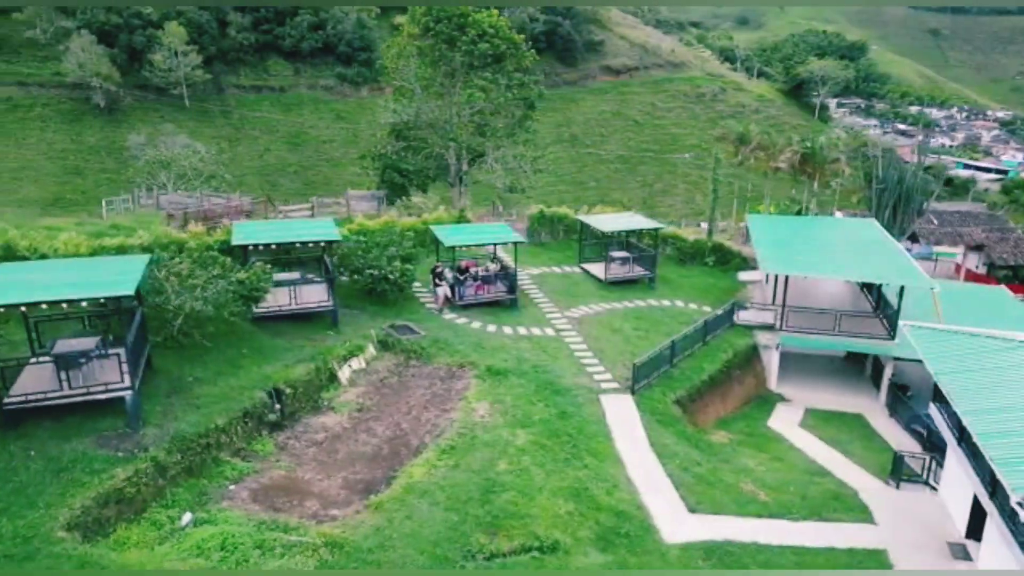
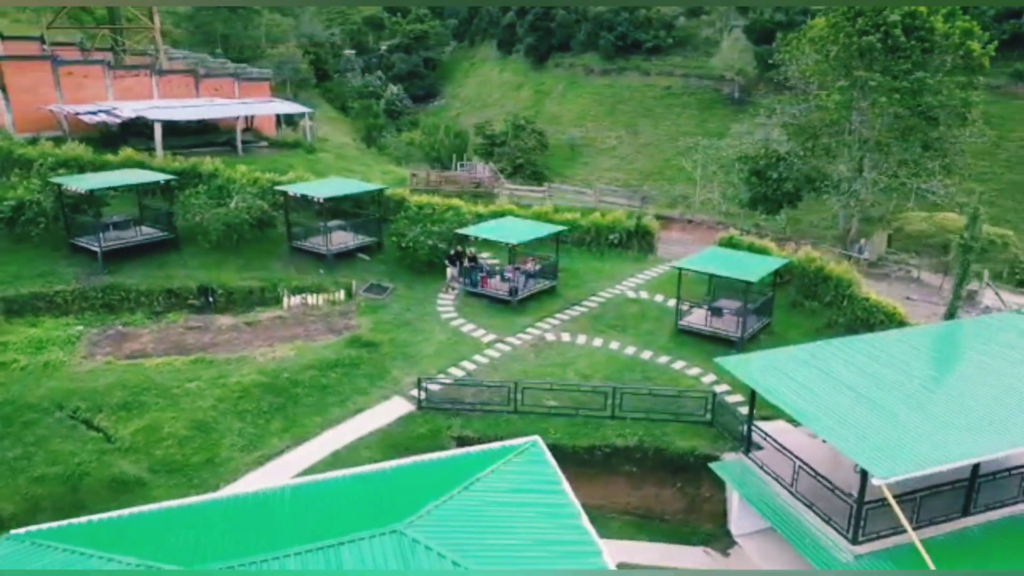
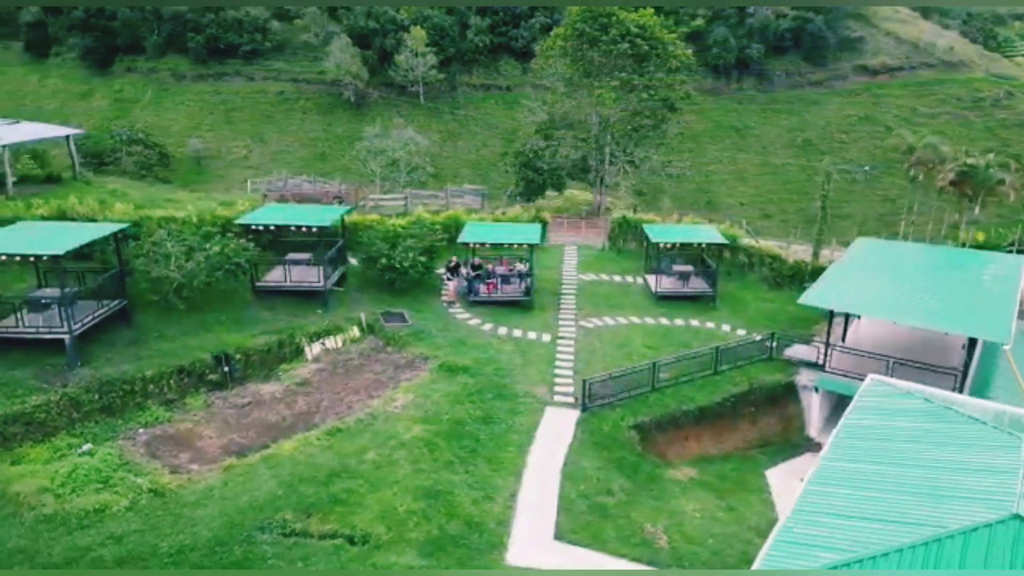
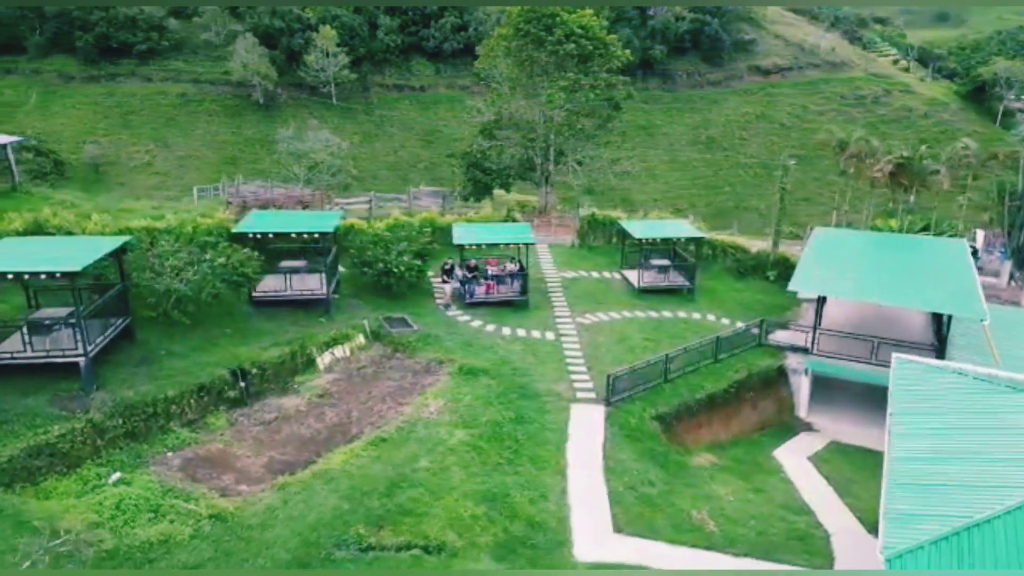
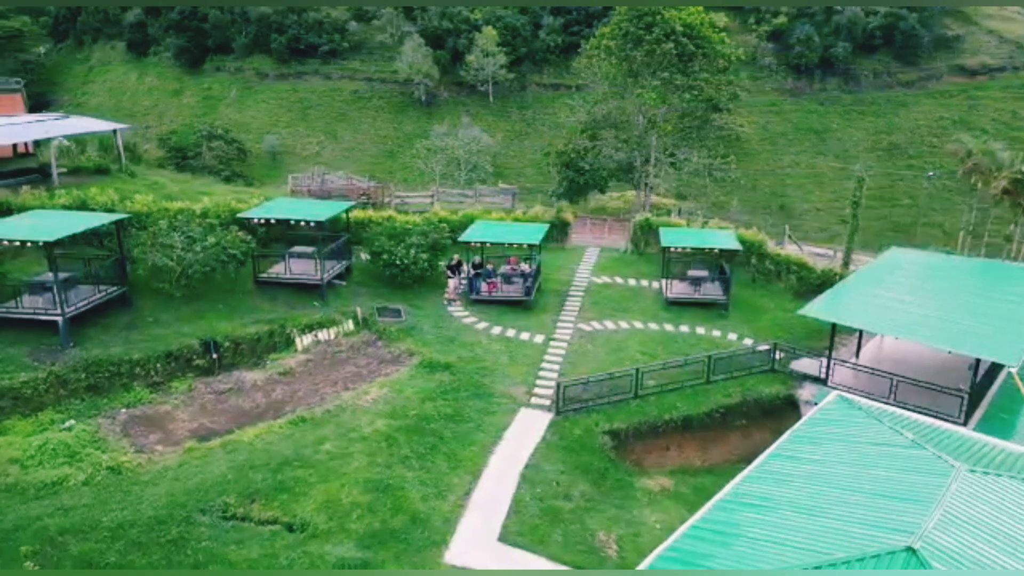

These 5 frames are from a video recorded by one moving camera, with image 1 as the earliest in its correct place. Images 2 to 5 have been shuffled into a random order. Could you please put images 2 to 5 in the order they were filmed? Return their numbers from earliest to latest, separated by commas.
4, 3, 5, 2
